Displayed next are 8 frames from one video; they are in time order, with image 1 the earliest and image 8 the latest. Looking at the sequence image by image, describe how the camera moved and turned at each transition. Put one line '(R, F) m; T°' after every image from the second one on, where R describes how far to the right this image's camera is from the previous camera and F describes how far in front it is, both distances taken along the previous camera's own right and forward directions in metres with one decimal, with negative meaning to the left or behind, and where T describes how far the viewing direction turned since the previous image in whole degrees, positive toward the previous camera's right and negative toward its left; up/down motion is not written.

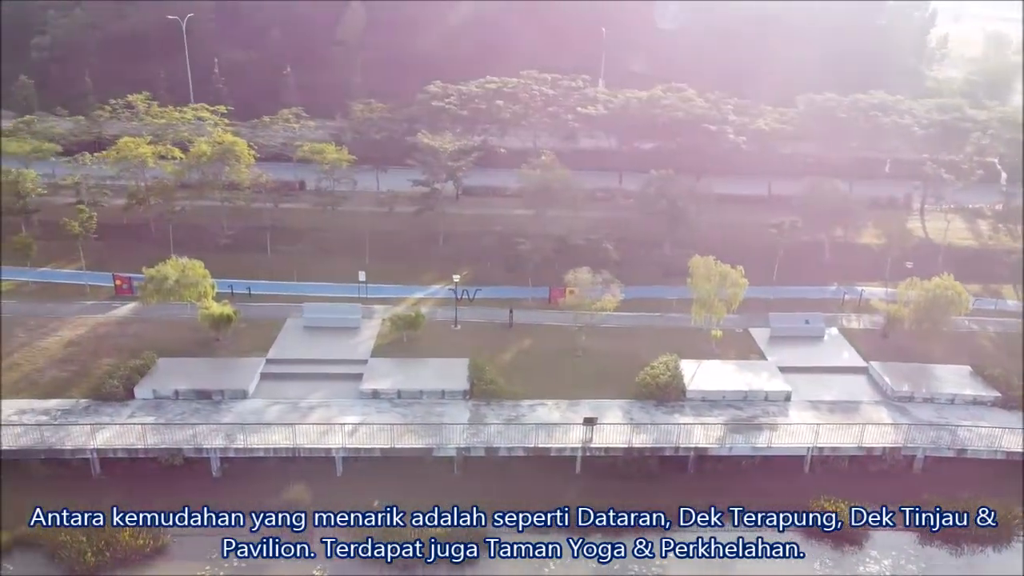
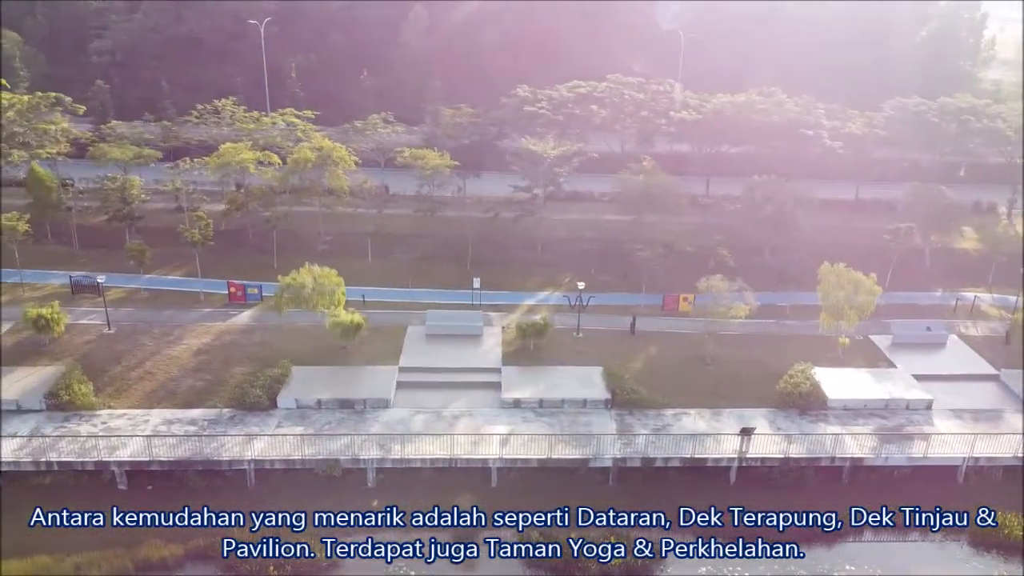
(-2.3, +0.1) m; 0°
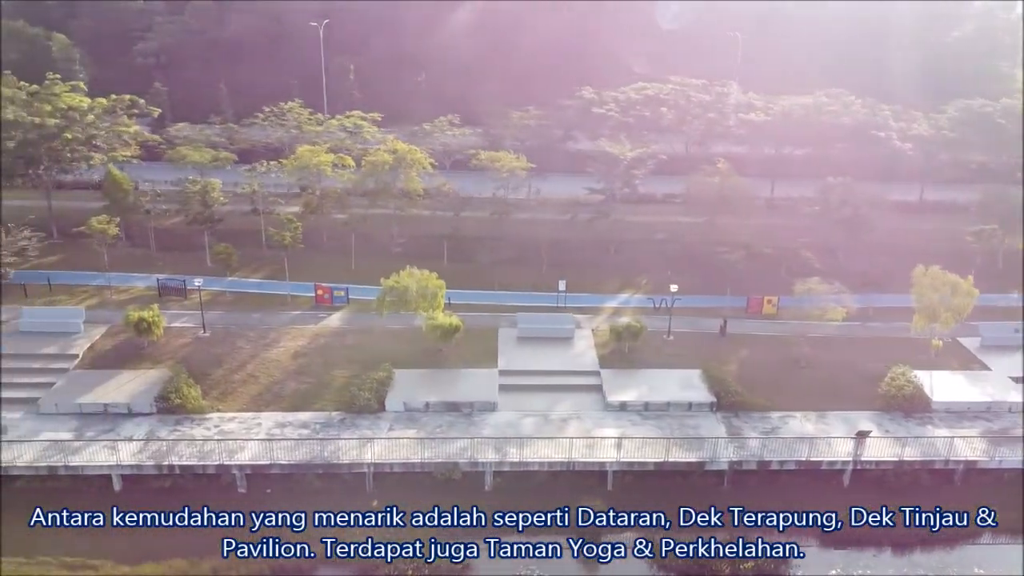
(-1.7, 0.0) m; 0°
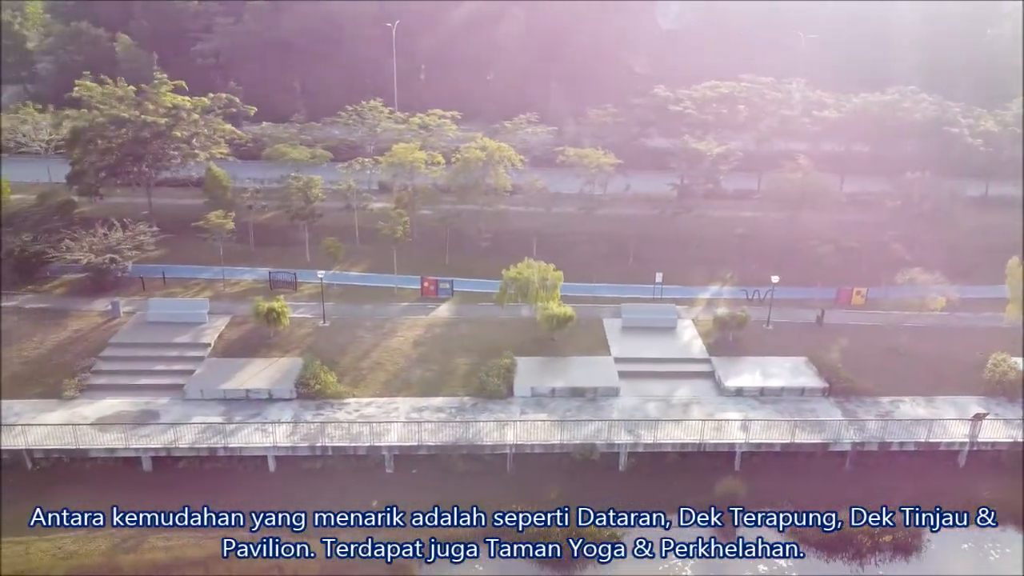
(-2.0, -0.6) m; 0°
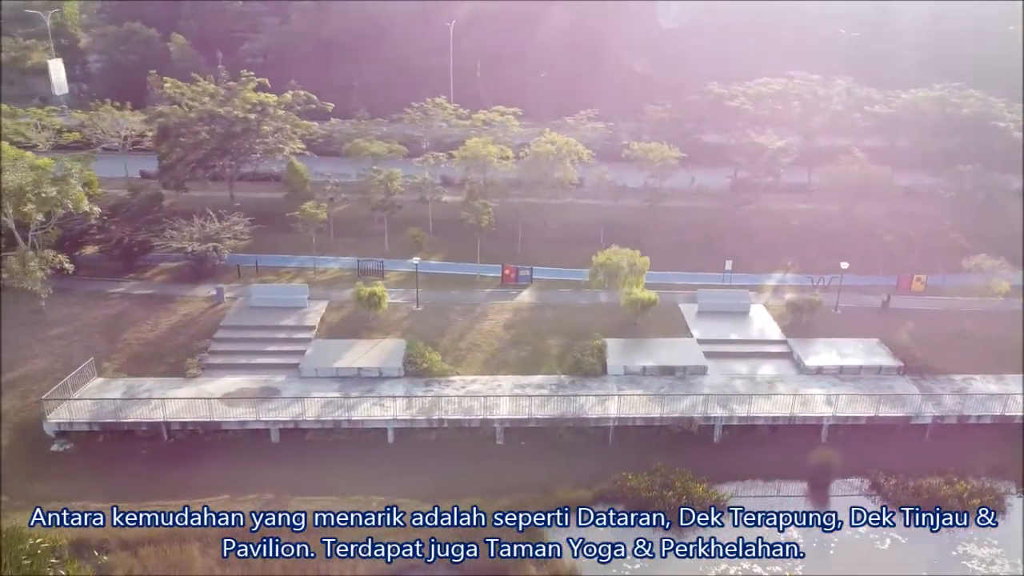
(-1.6, -0.8) m; 0°
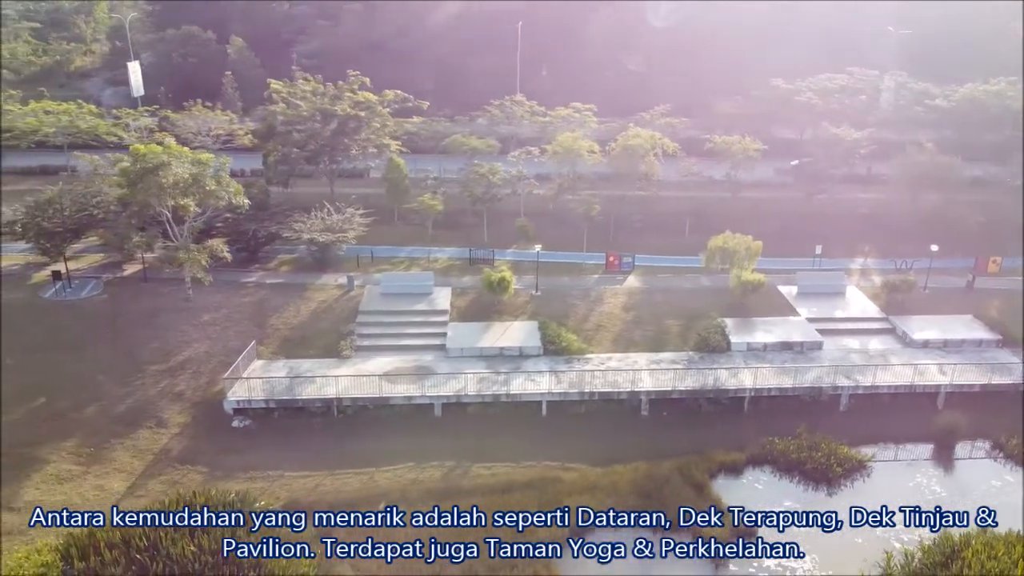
(-2.7, -0.9) m; +1°
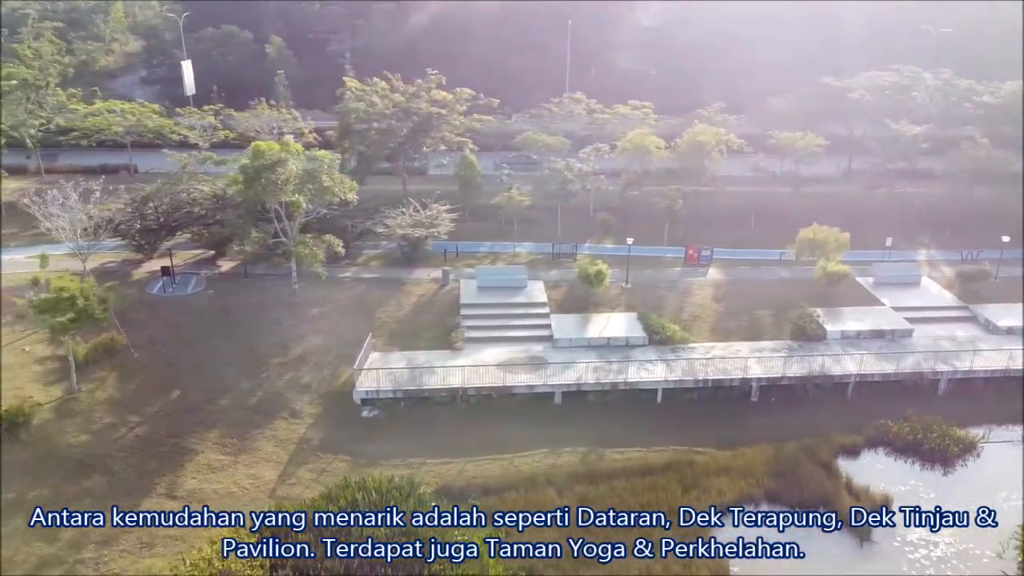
(-2.4, -0.4) m; +1°
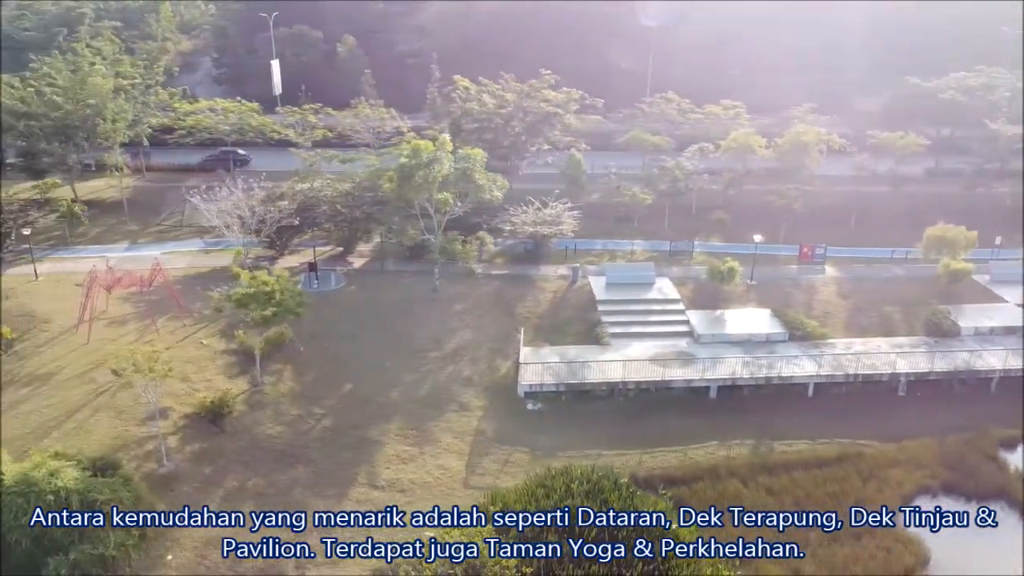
(-2.8, -0.3) m; 0°
